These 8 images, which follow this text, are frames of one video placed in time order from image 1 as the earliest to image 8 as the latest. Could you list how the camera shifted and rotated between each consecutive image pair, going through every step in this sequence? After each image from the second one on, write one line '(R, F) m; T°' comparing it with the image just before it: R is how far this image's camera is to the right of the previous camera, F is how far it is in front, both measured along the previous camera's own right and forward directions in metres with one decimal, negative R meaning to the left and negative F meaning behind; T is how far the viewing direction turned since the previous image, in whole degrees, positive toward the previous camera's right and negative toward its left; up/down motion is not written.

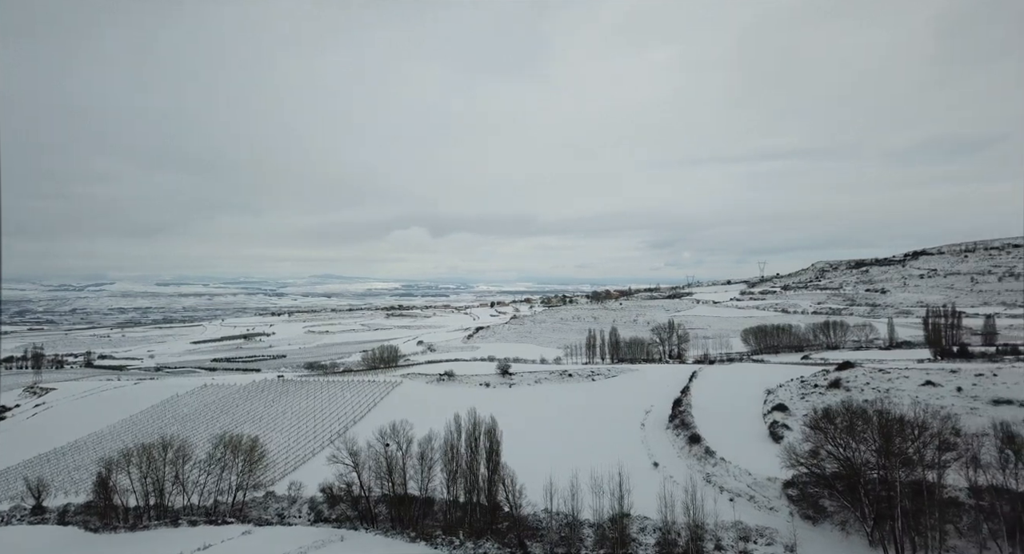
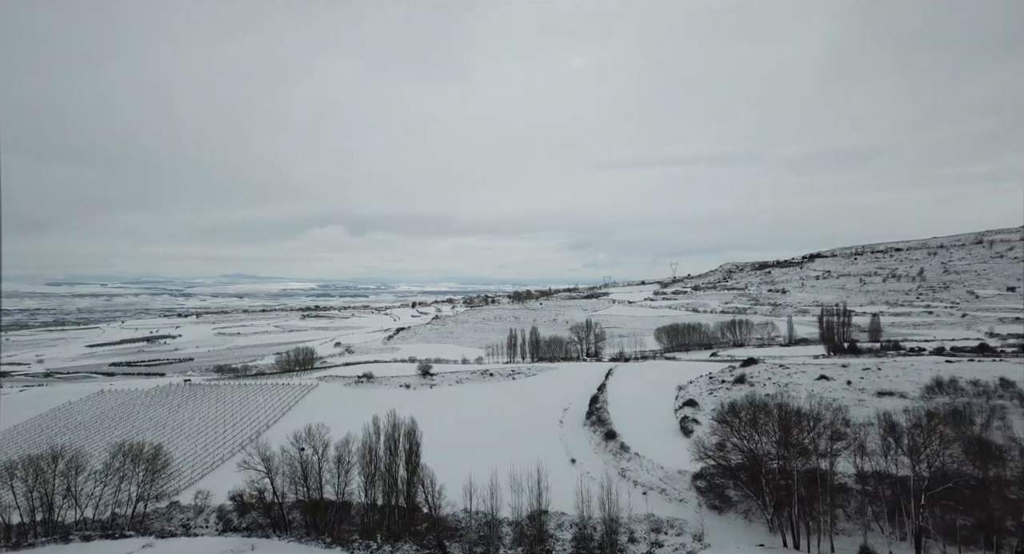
(+1.5, -0.1) m; +6°
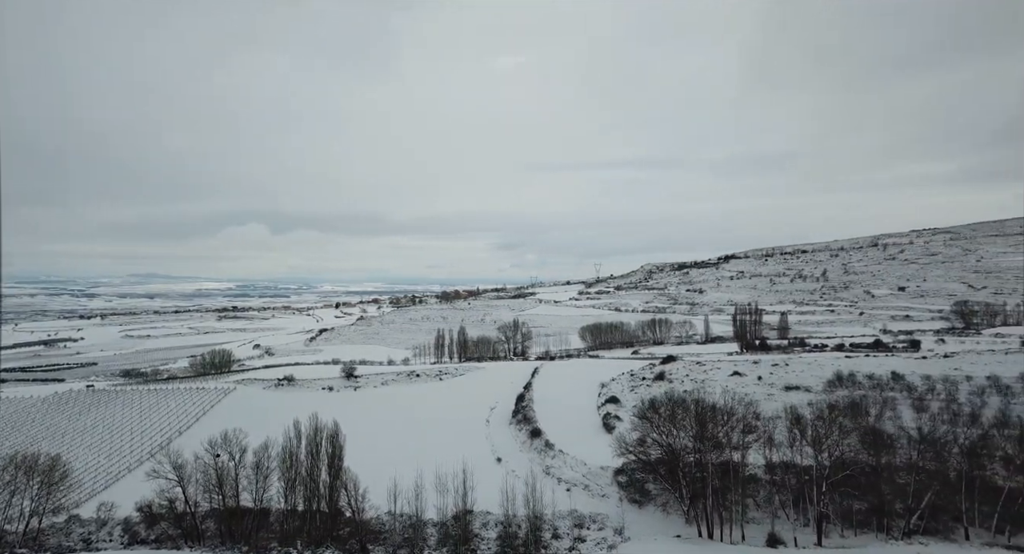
(+1.5, -0.1) m; +5°
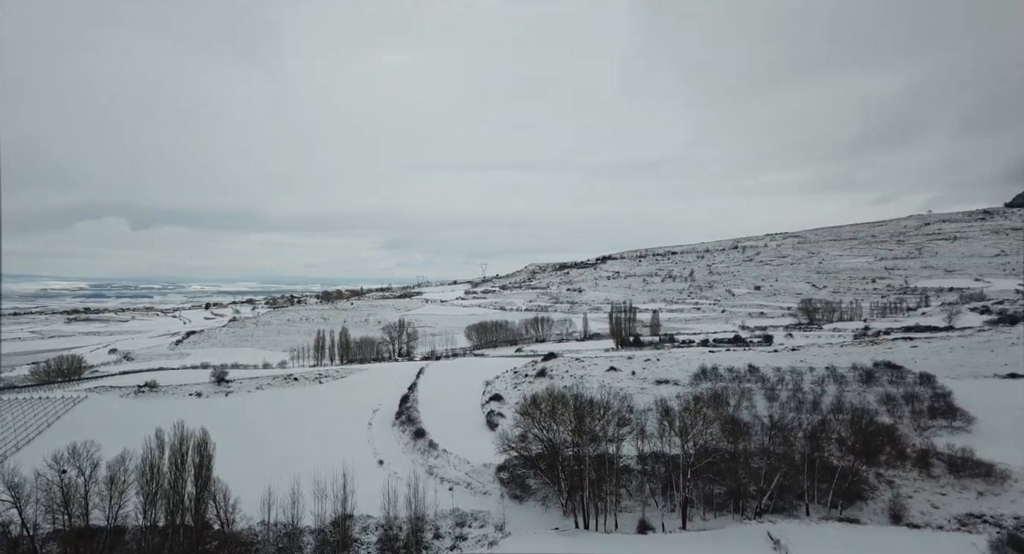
(+2.3, -0.3) m; +8°
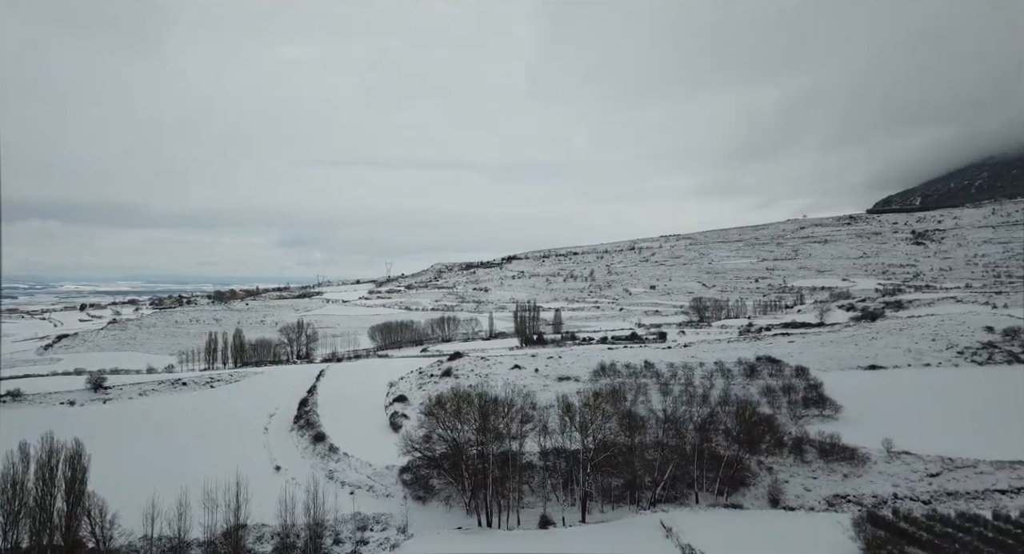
(+2.0, -0.2) m; +7°
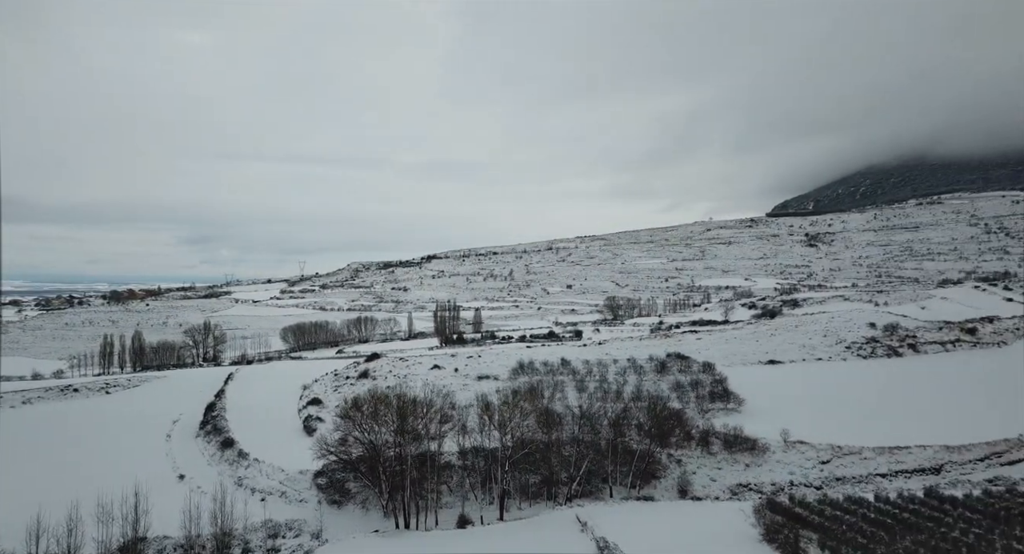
(+0.1, -0.5) m; +8°
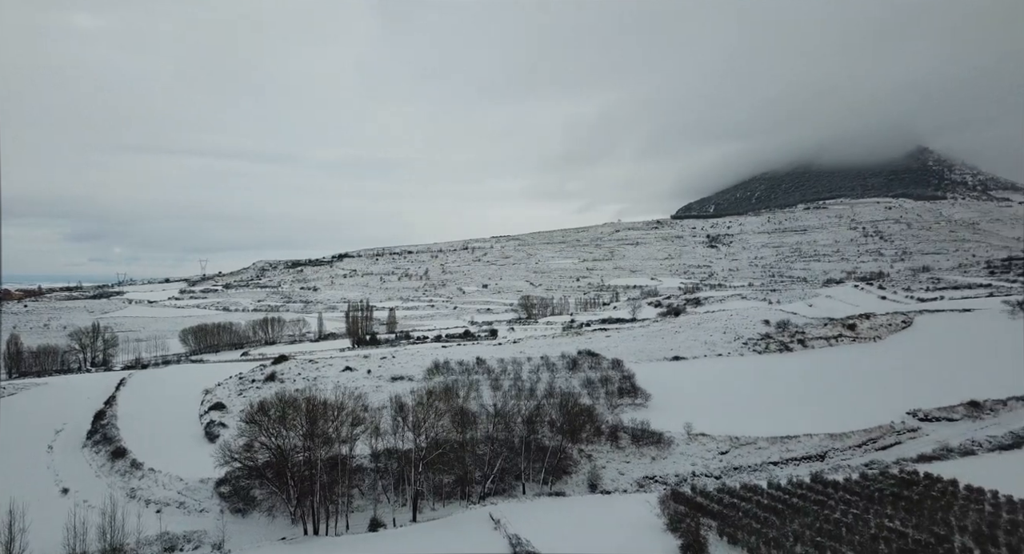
(+0.1, -0.9) m; +9°
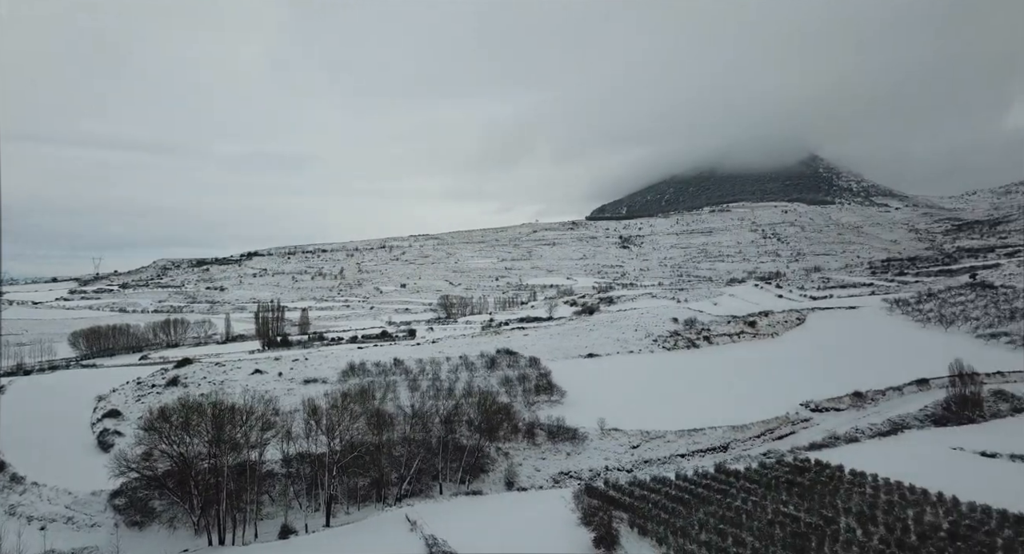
(+0.1, -1.1) m; +8°
